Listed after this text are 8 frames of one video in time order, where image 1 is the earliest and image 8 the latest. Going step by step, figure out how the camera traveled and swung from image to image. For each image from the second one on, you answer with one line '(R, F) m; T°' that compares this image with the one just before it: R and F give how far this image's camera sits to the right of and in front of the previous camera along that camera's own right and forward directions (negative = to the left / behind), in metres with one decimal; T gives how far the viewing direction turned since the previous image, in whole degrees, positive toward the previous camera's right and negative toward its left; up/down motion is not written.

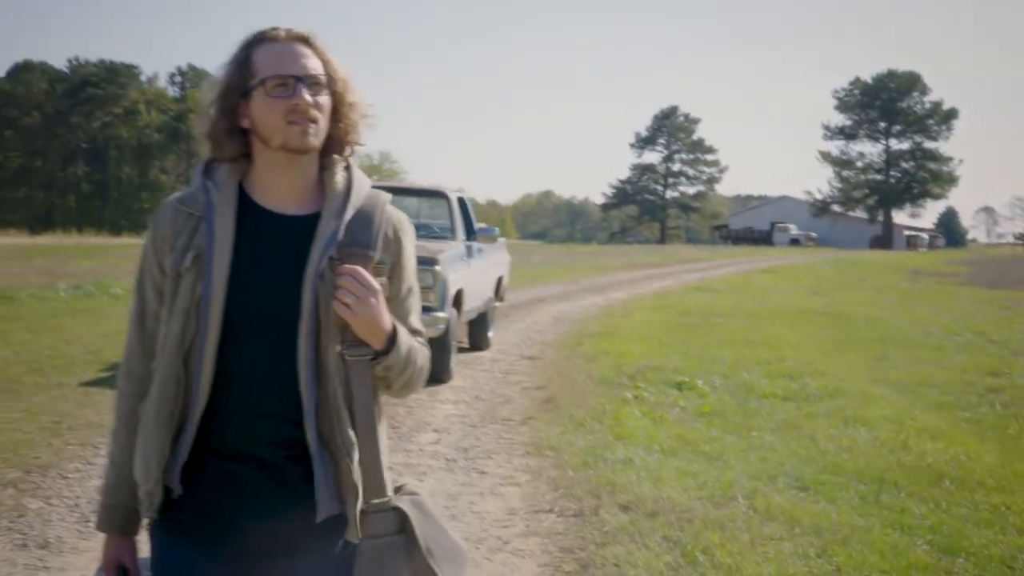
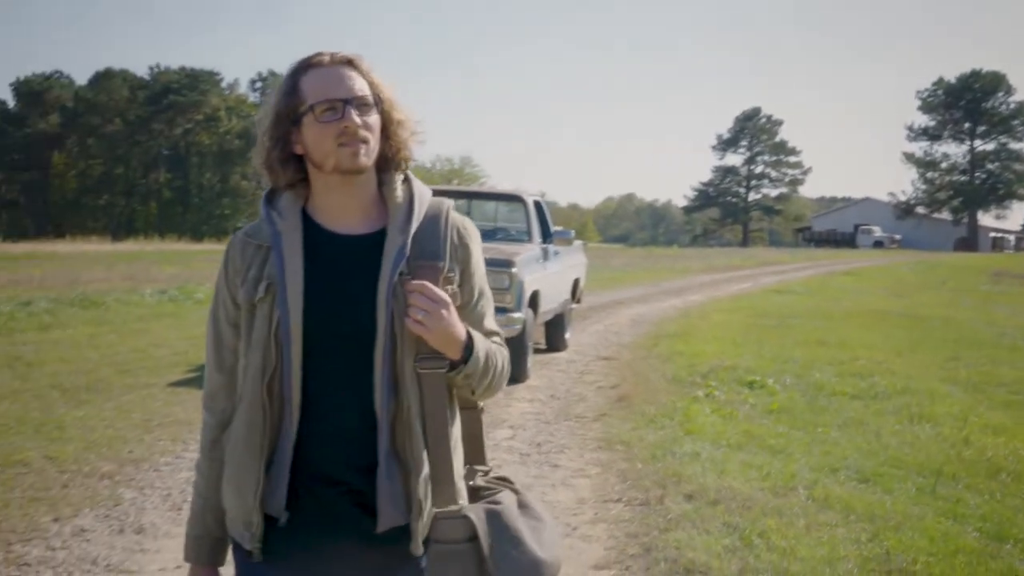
(+0.1, -0.4) m; -5°
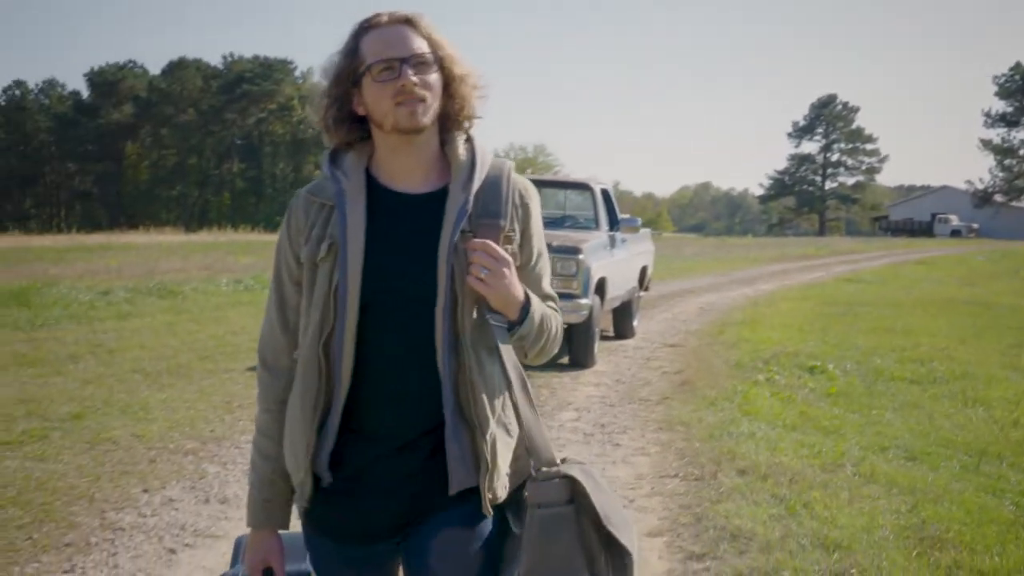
(+0.1, -0.4) m; -5°
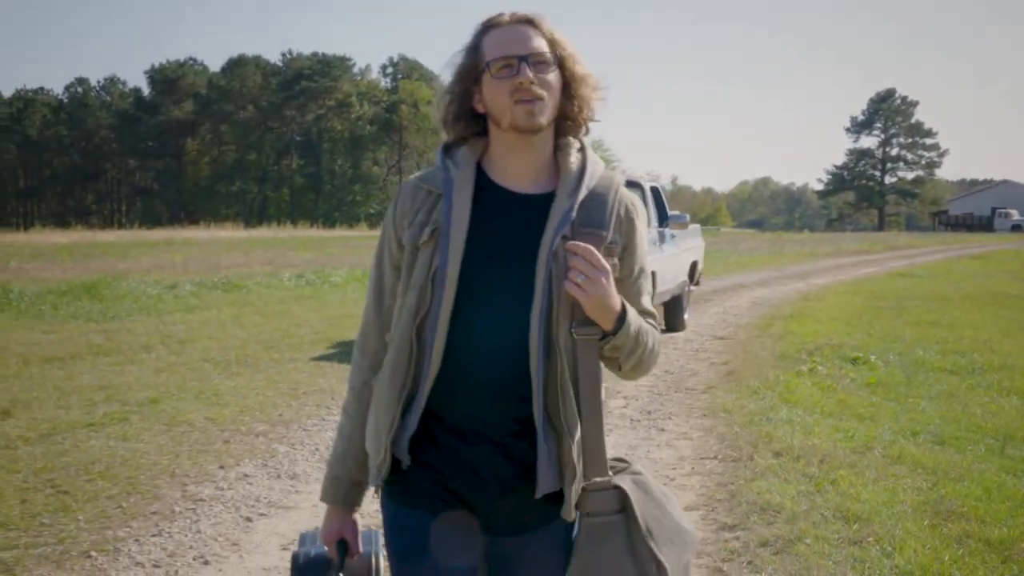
(0.0, -0.5) m; -3°
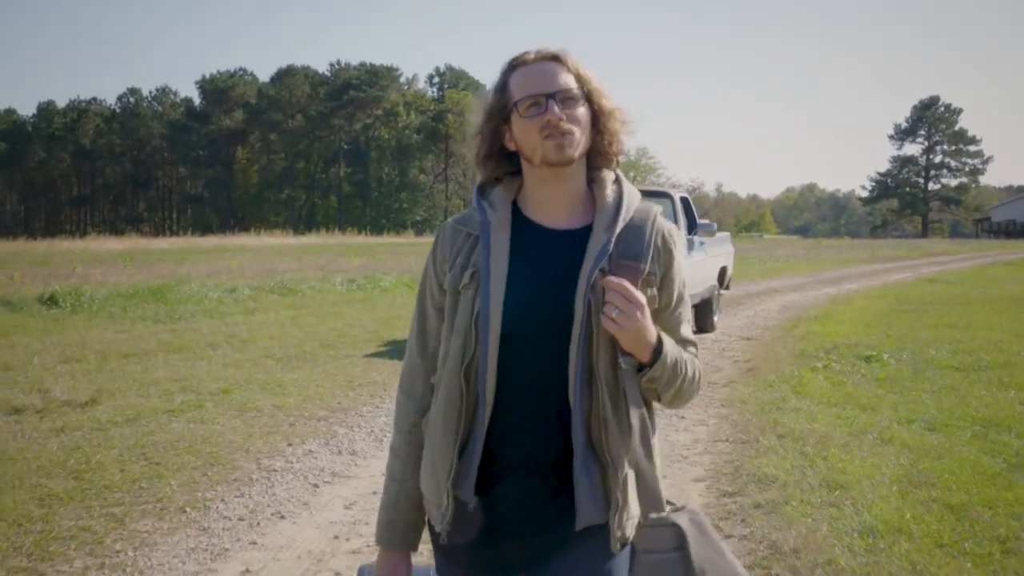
(+0.1, -0.8) m; -3°
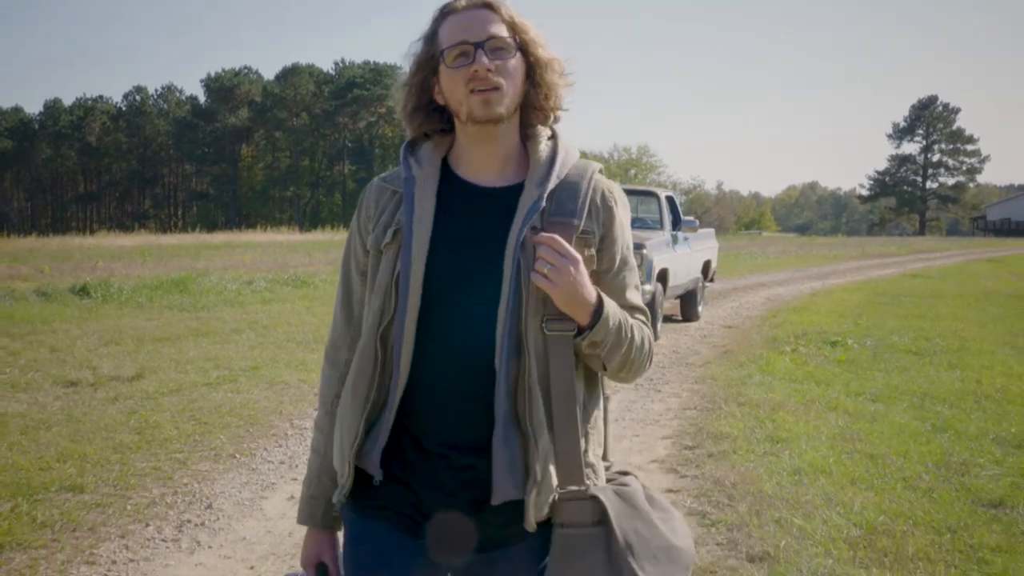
(+0.1, -1.0) m; 0°
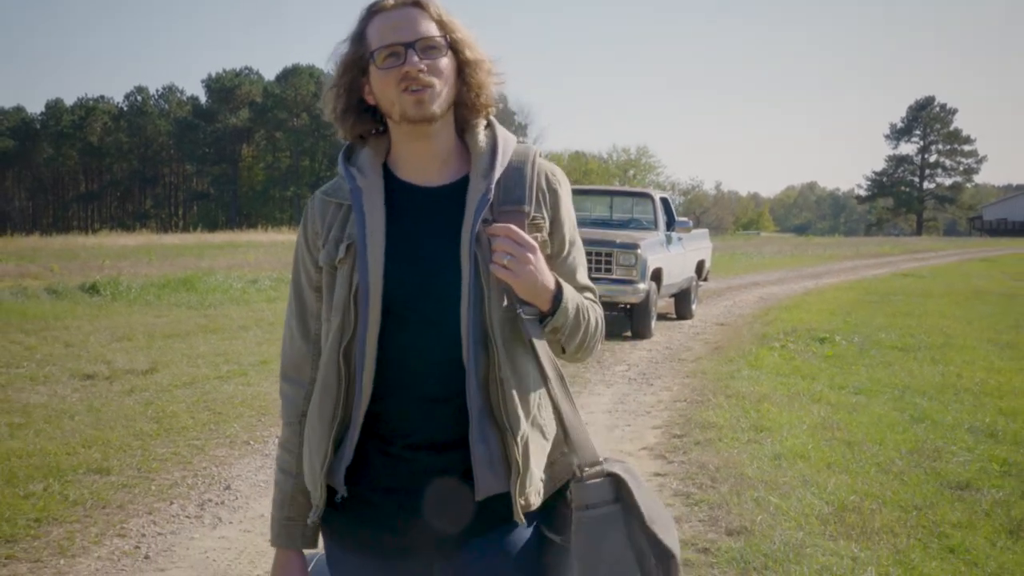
(0.0, -0.4) m; 0°
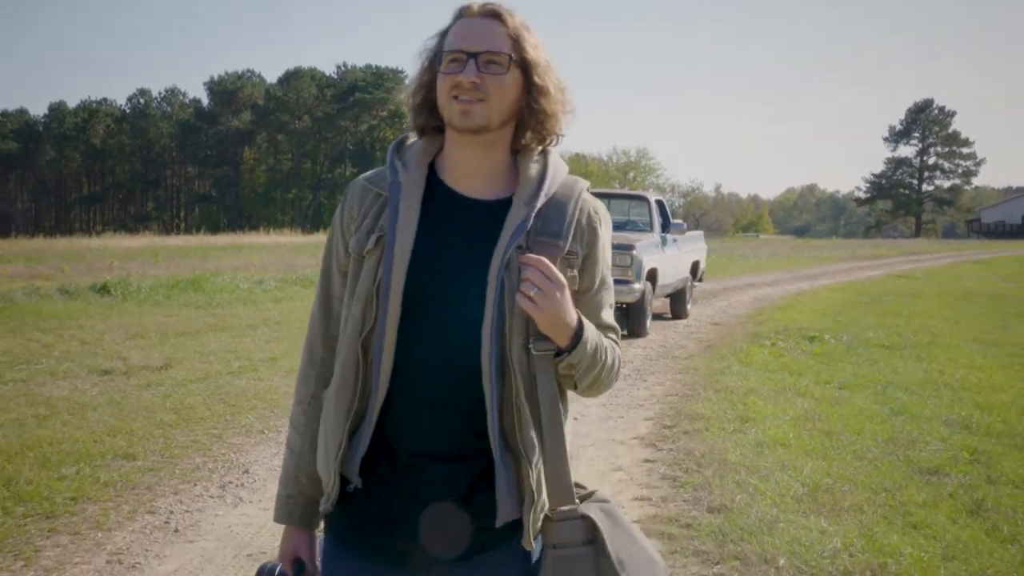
(0.0, -0.4) m; 0°
